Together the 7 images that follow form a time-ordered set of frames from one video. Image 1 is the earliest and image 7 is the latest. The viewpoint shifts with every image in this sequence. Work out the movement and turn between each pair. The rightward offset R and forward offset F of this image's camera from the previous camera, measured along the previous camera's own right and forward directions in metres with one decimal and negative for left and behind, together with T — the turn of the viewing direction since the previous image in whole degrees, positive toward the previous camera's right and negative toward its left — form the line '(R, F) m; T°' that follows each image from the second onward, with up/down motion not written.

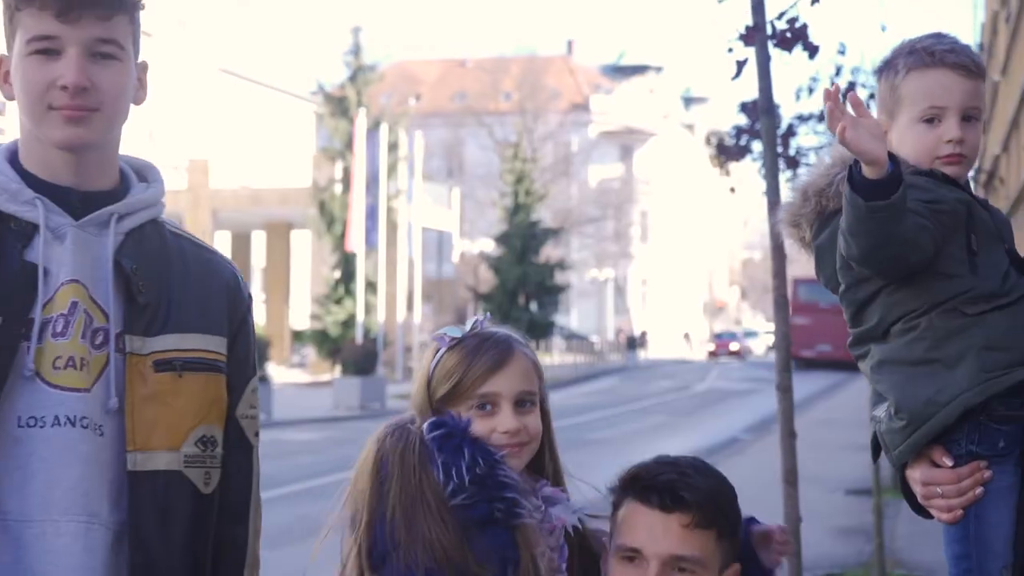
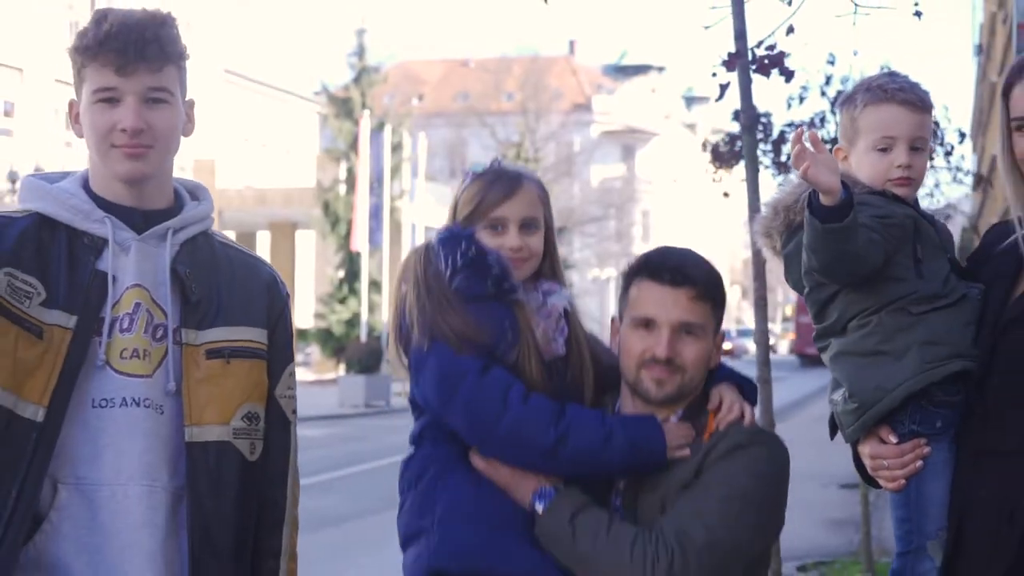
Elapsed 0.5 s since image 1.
(0.0, -0.3) m; 0°
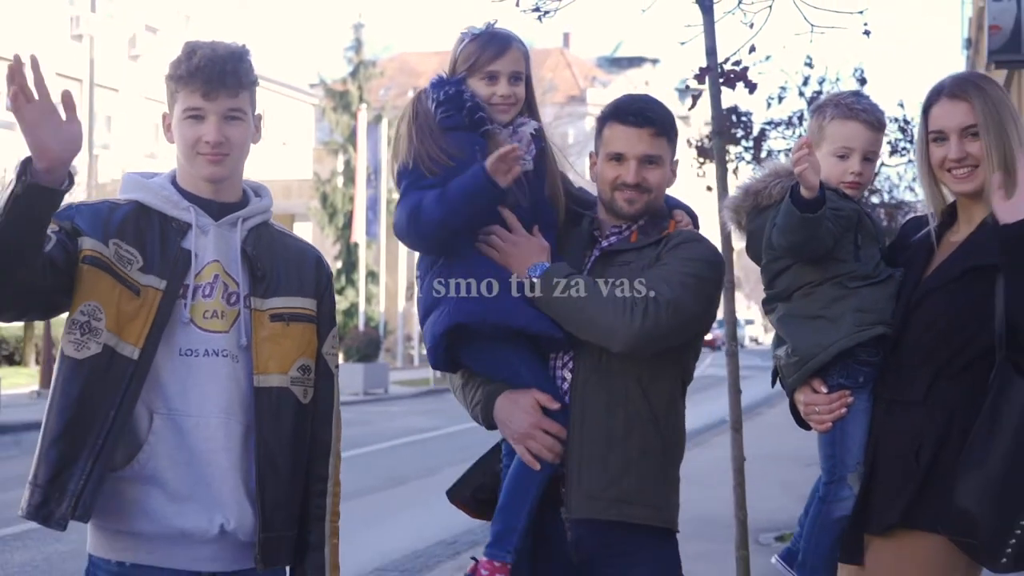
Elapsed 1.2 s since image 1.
(0.0, -0.5) m; 0°
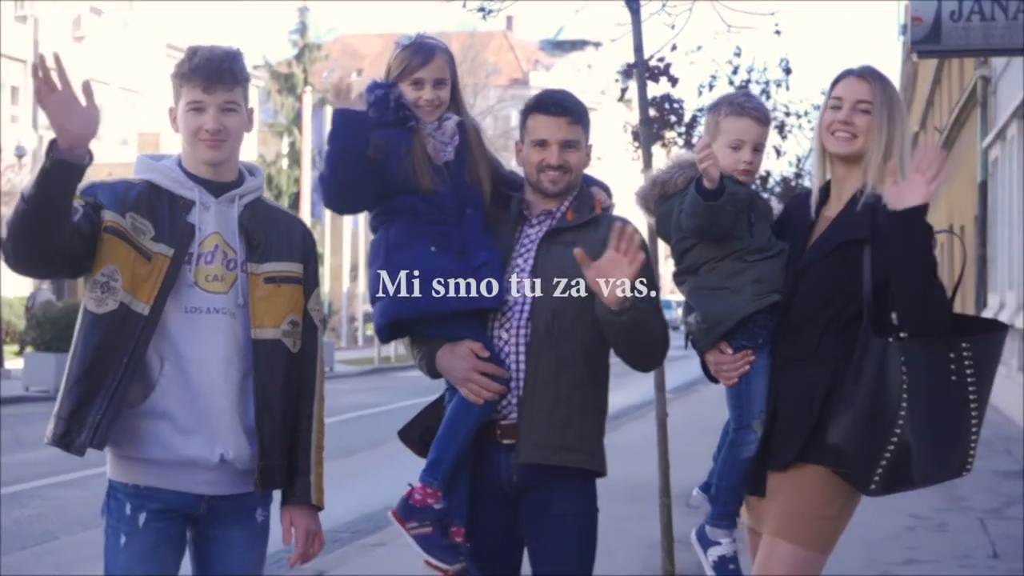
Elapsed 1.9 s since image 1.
(0.0, -0.5) m; +2°
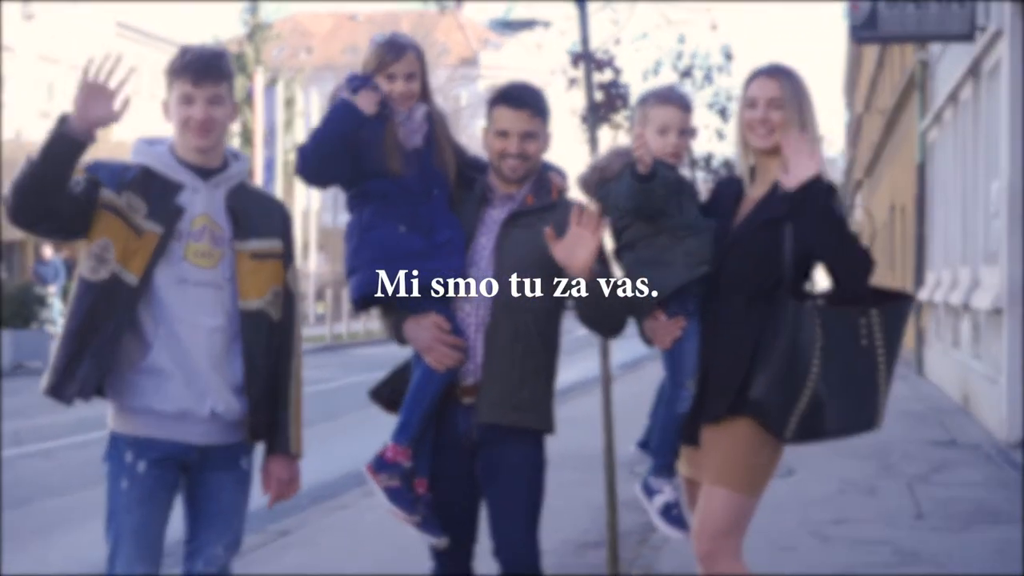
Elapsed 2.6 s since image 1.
(0.0, -0.4) m; +2°
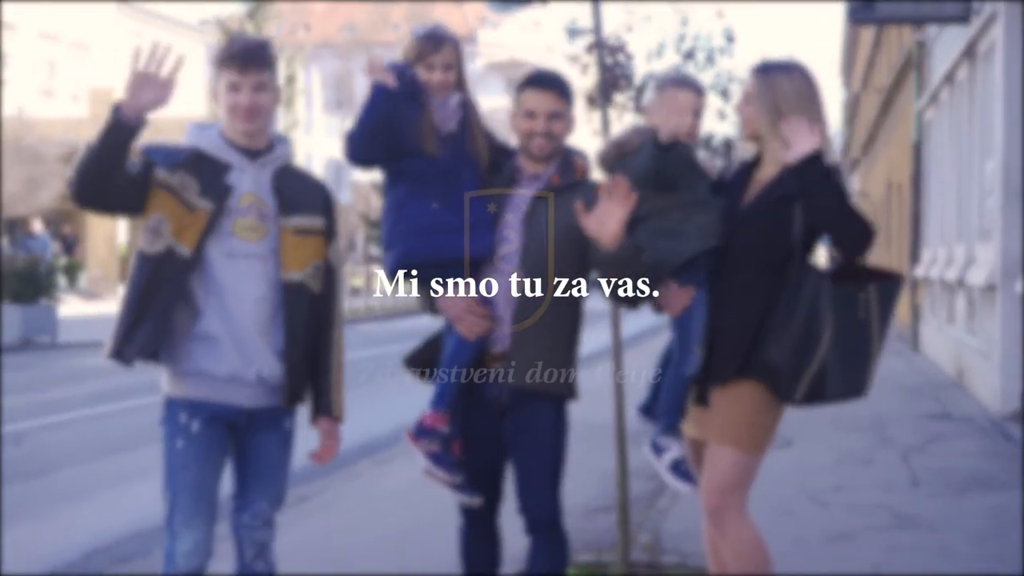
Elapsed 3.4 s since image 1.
(-0.1, -0.3) m; 0°
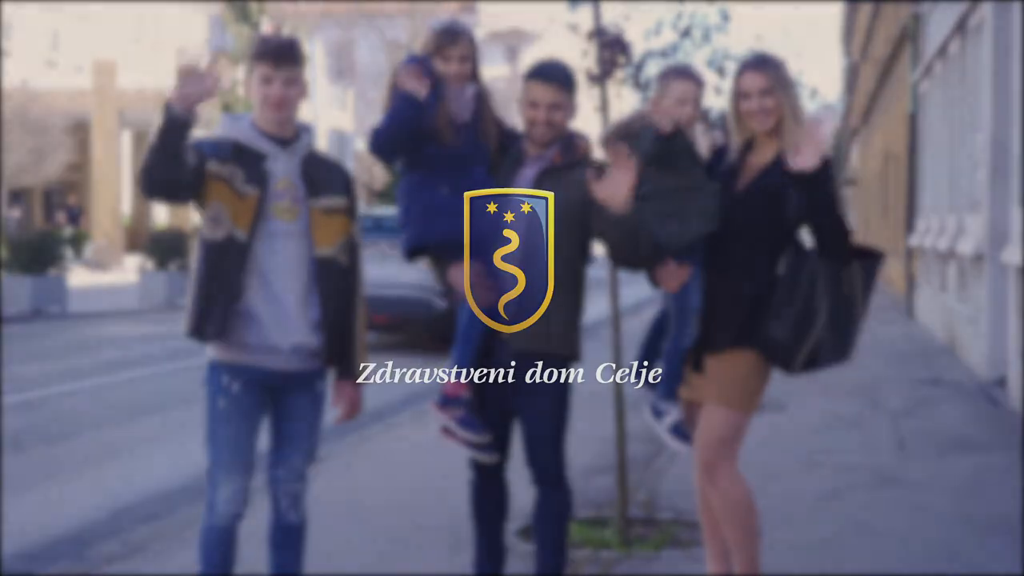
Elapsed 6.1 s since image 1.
(0.0, -0.3) m; 0°
